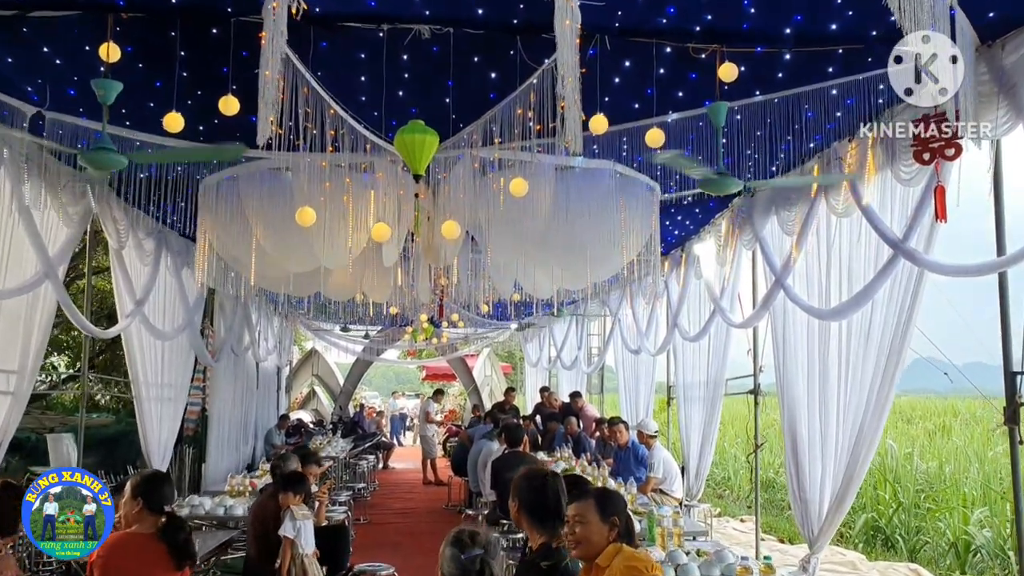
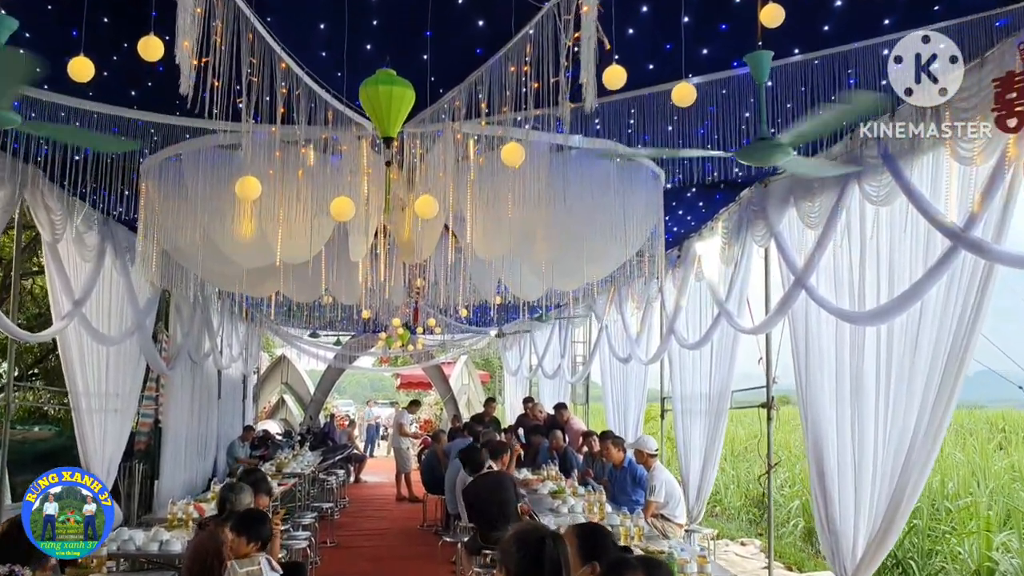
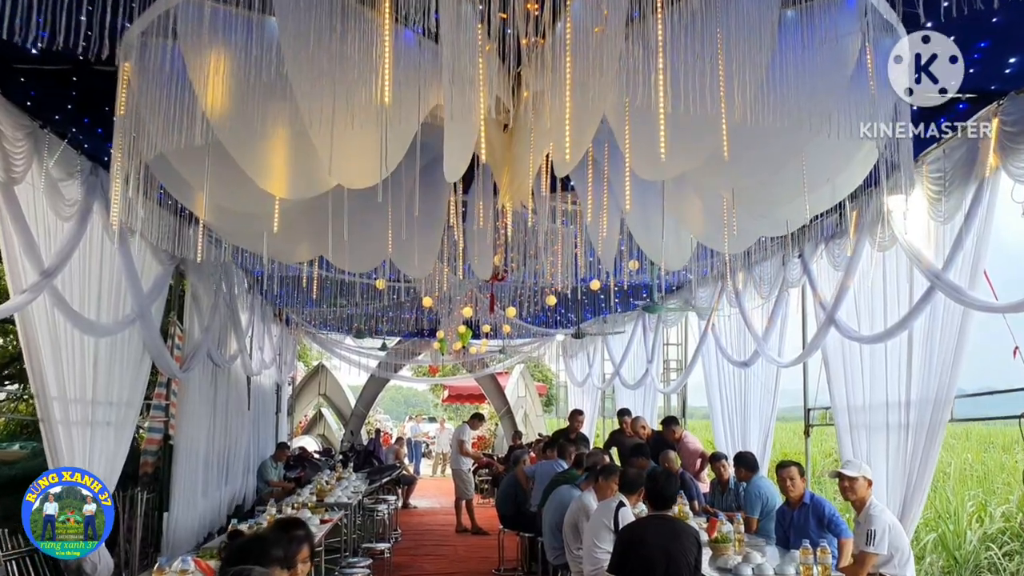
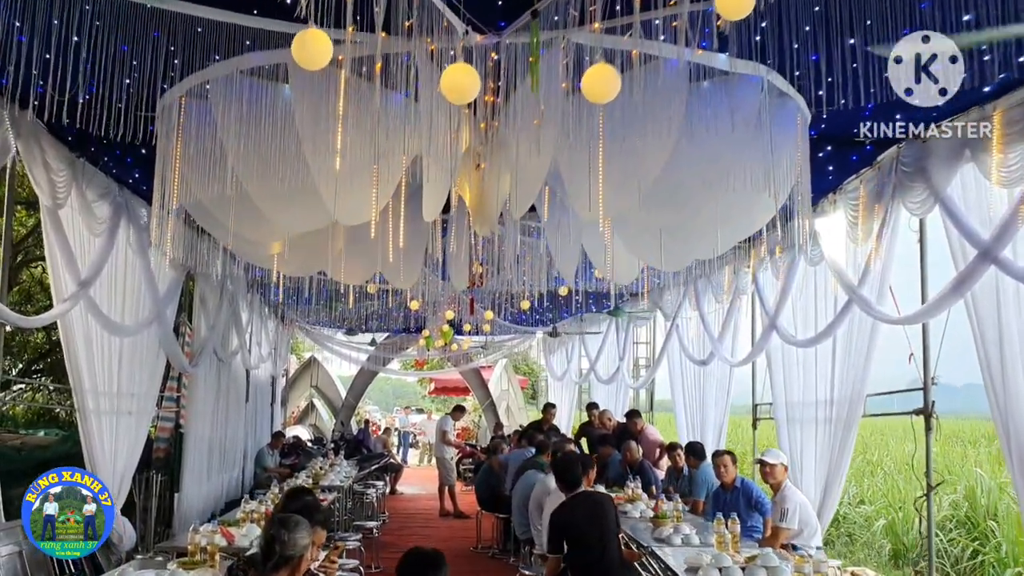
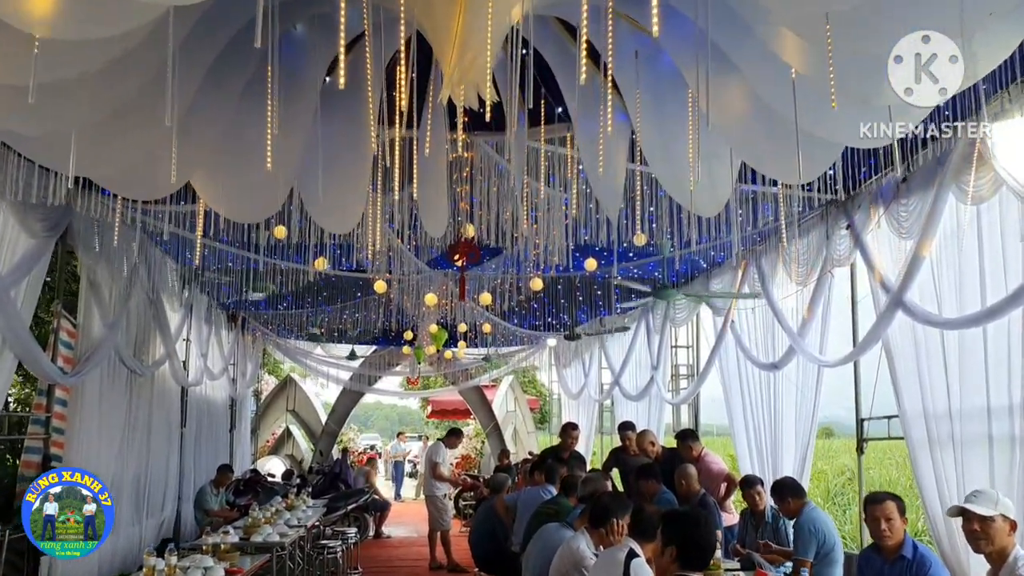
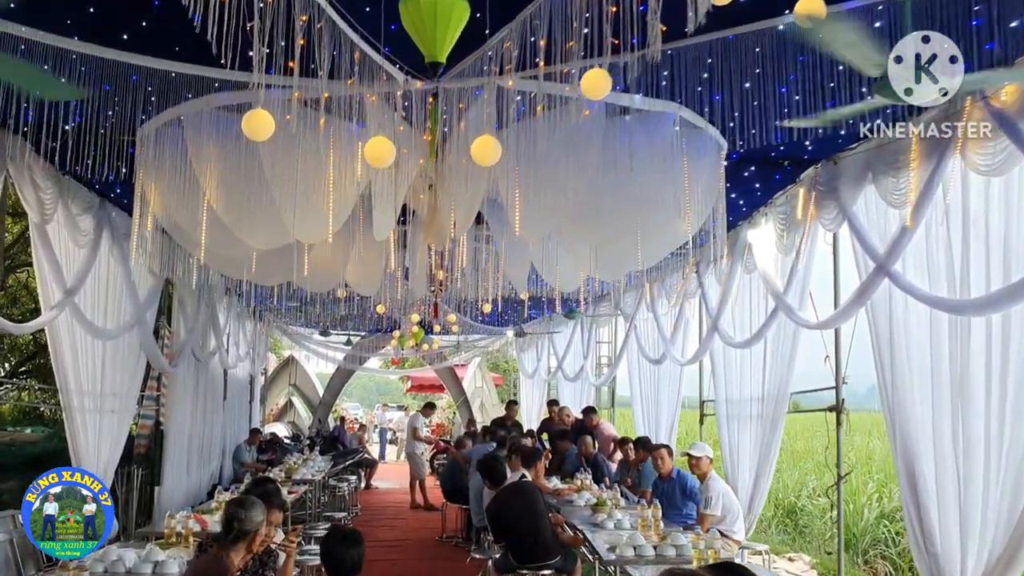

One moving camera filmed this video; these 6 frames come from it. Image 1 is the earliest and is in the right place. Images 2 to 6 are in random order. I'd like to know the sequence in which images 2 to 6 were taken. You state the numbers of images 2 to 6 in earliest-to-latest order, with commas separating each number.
2, 6, 4, 3, 5
